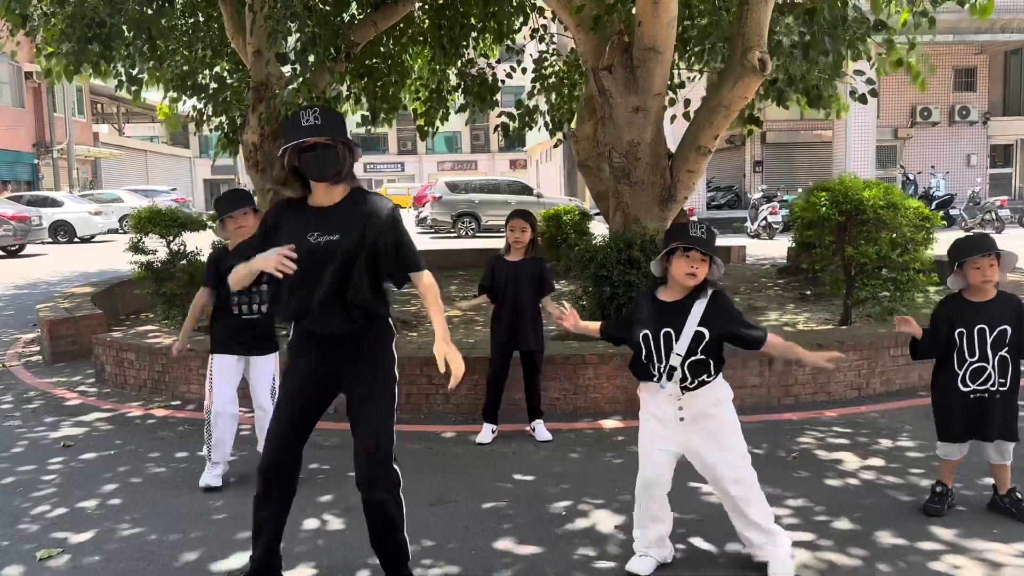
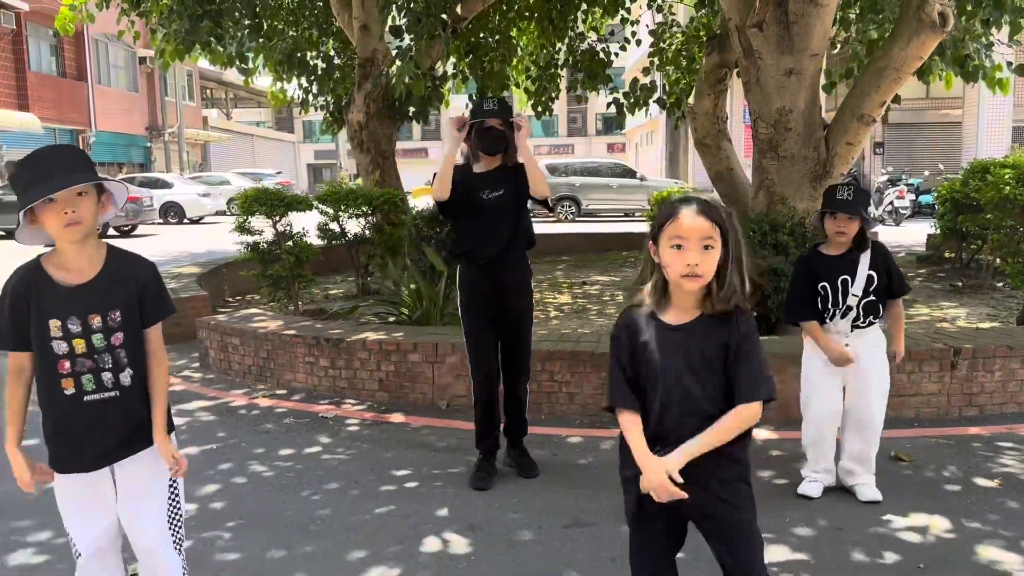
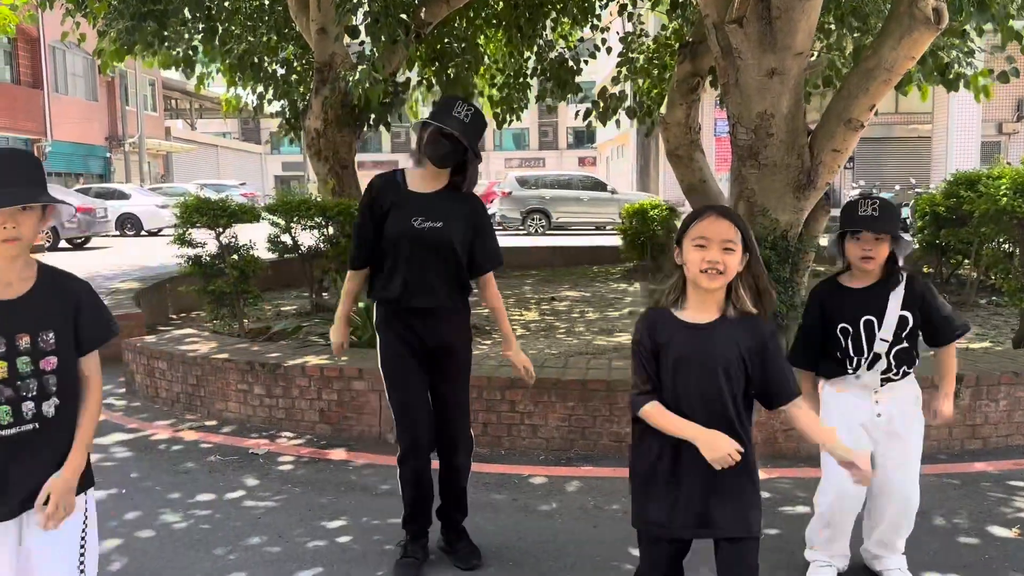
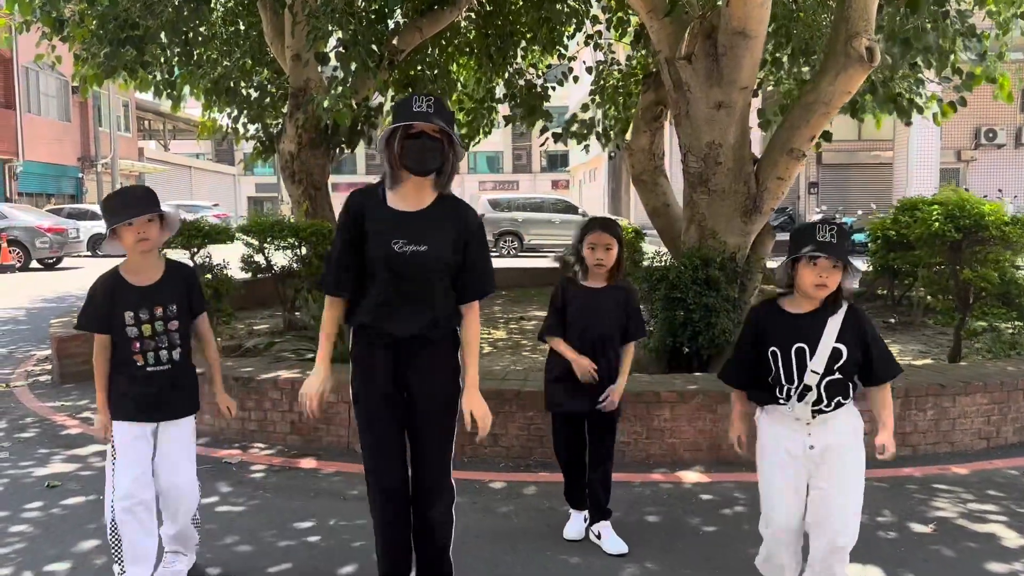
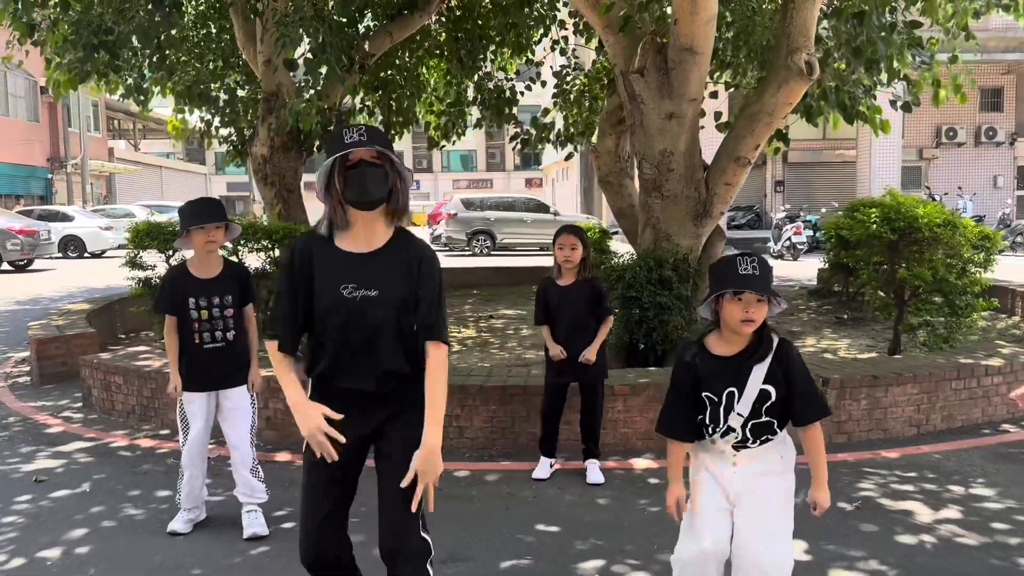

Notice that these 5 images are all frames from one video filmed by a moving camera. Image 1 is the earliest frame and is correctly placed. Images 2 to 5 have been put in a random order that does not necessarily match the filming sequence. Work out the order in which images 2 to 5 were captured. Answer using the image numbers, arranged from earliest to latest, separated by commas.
5, 4, 3, 2
